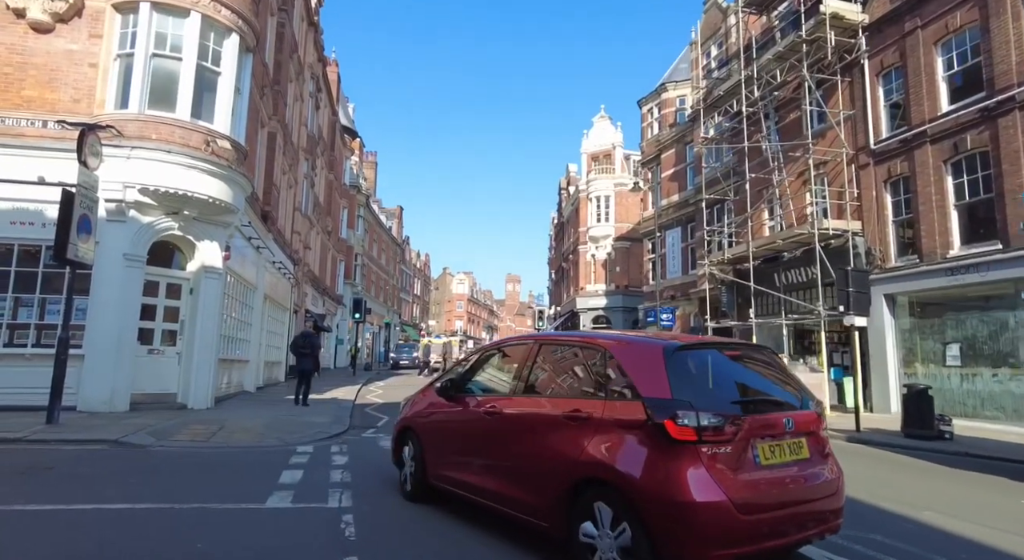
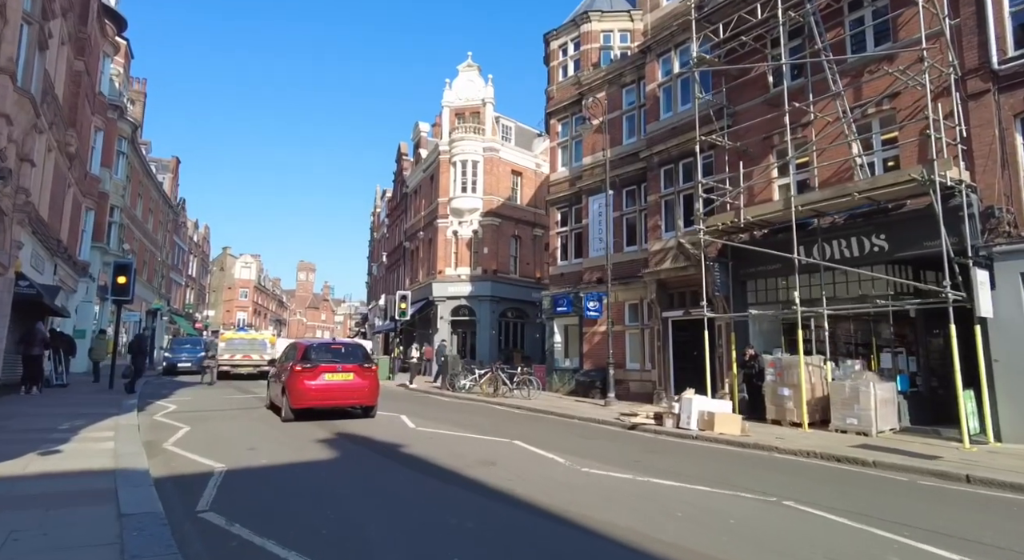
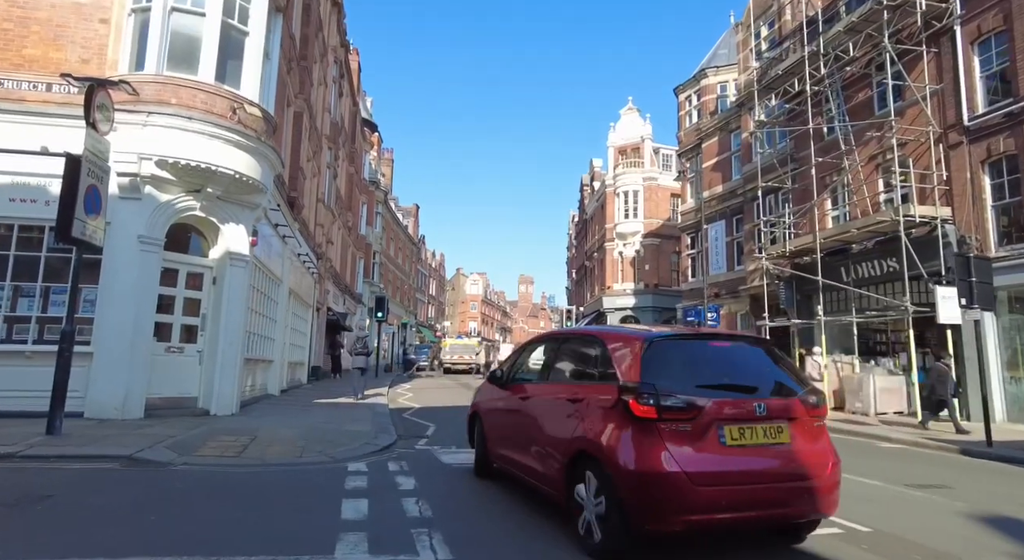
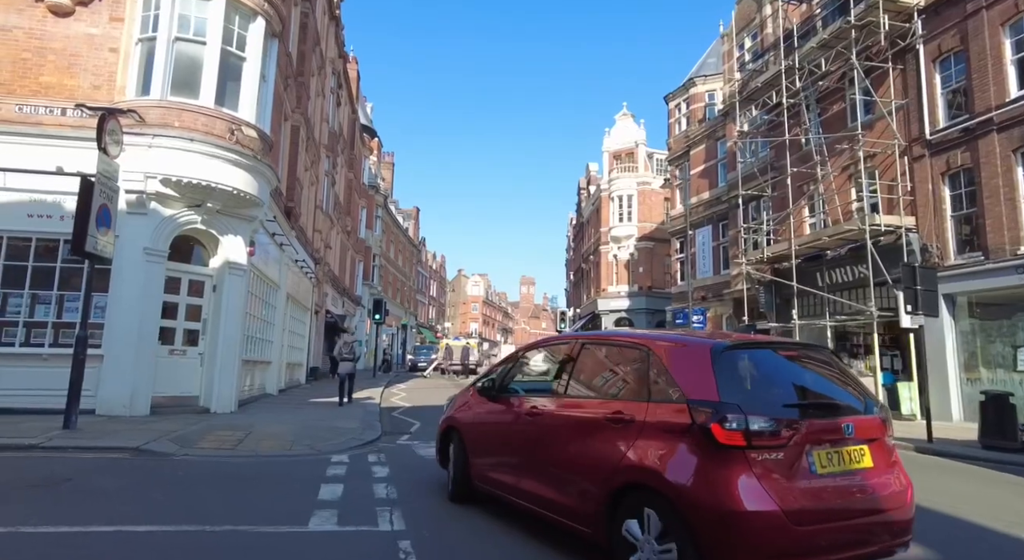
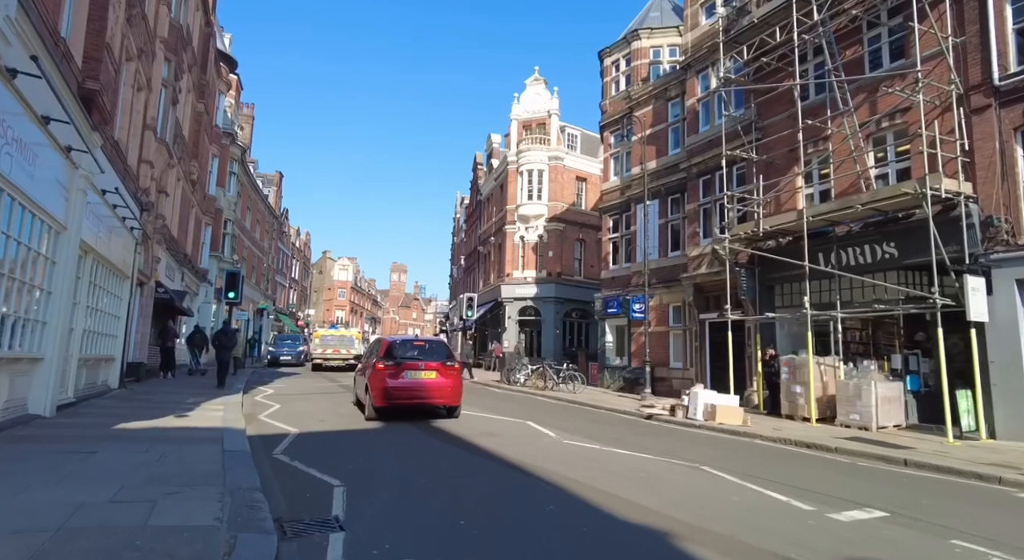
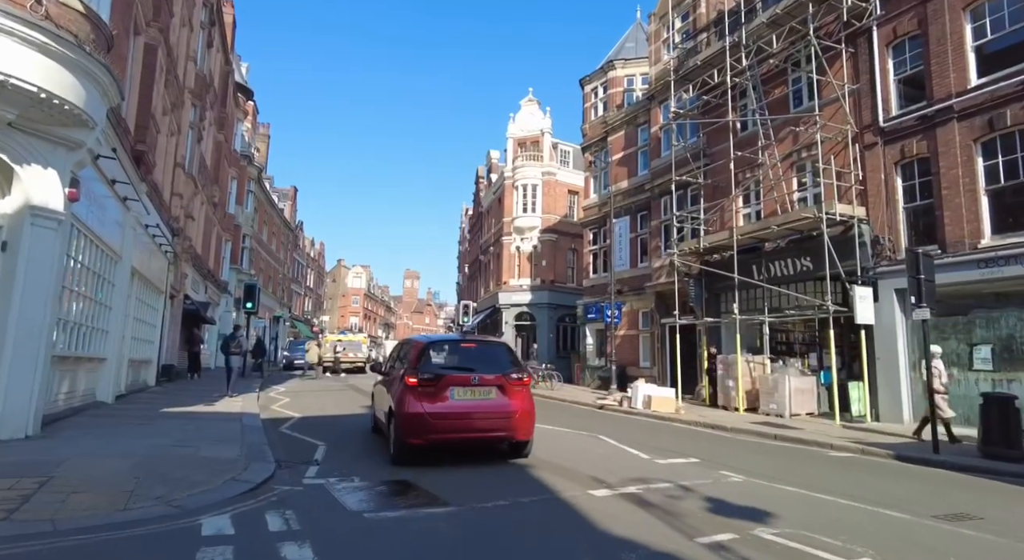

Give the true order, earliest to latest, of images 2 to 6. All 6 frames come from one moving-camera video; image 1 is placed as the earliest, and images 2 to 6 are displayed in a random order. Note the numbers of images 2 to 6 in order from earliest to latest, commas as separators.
4, 3, 6, 5, 2
